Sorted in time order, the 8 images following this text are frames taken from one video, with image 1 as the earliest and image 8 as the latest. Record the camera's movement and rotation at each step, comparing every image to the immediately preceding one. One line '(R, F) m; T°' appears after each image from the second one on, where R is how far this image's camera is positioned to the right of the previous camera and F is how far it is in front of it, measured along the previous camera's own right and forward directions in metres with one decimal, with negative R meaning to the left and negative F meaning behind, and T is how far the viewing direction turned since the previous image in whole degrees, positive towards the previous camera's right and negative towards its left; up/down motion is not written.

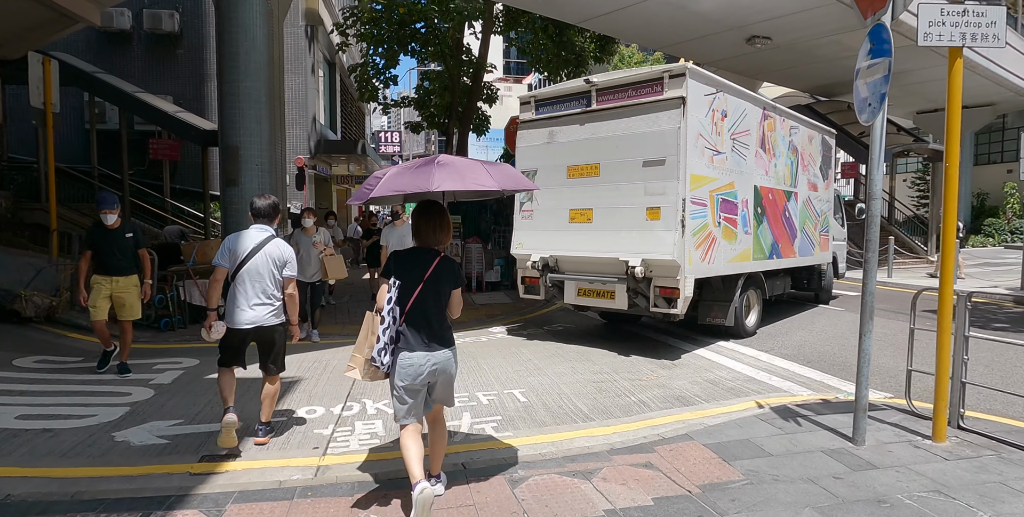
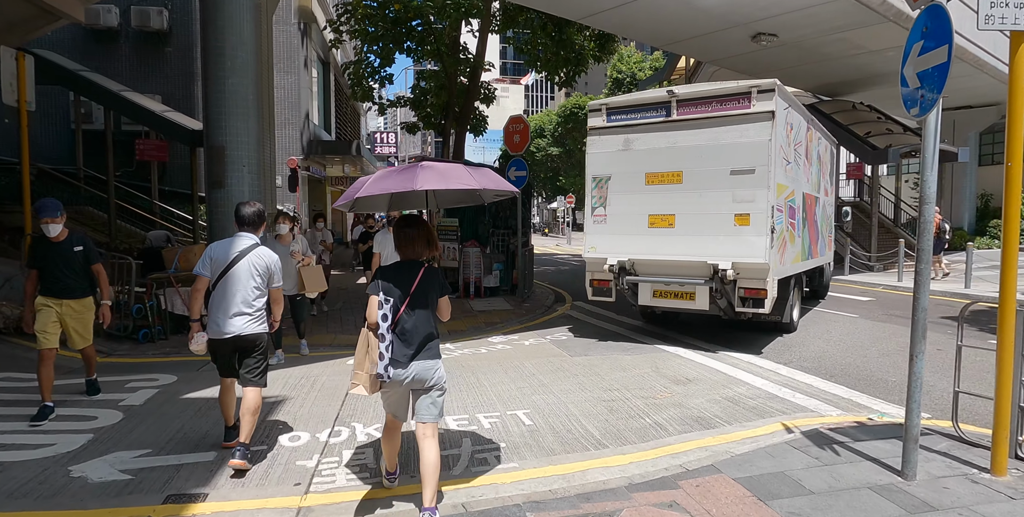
(-0.1, +0.5) m; 0°
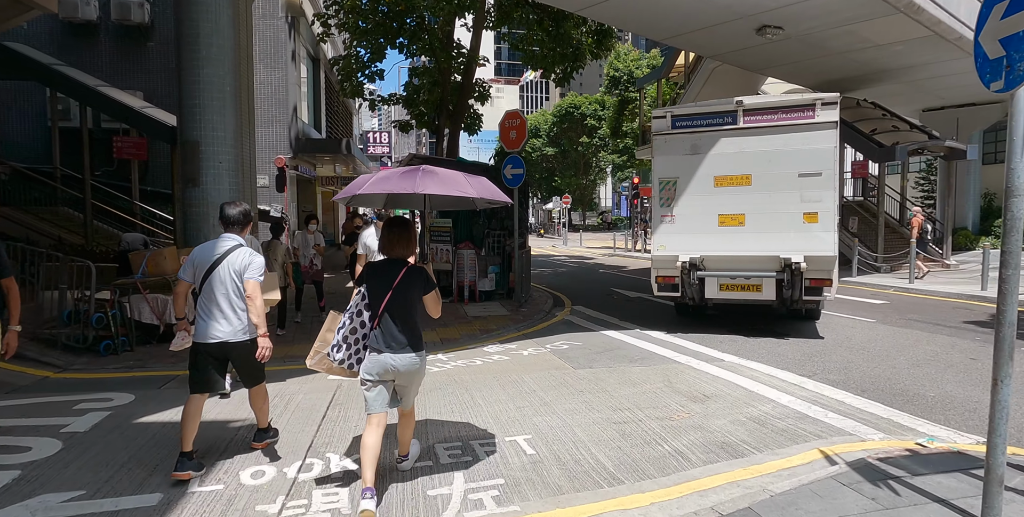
(0.0, +0.6) m; 0°
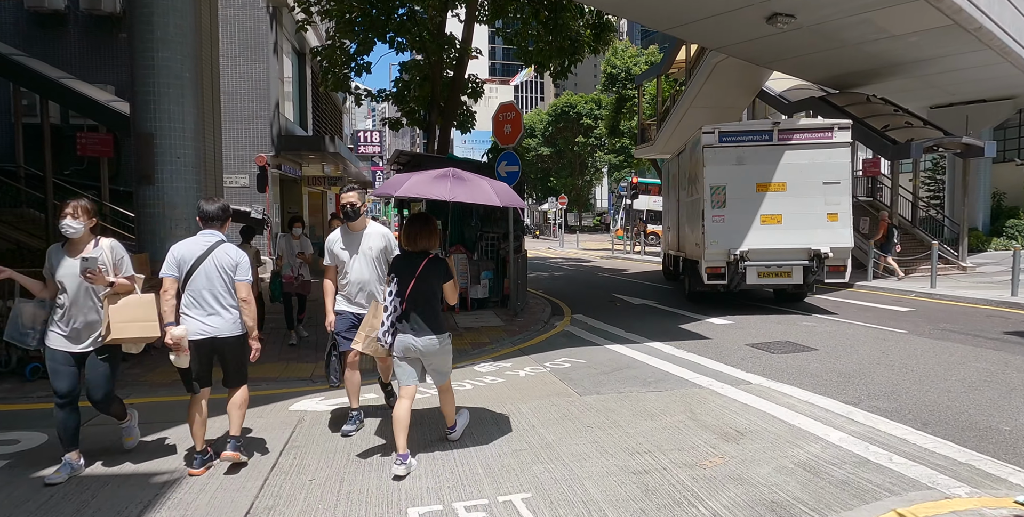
(0.0, +0.9) m; 0°
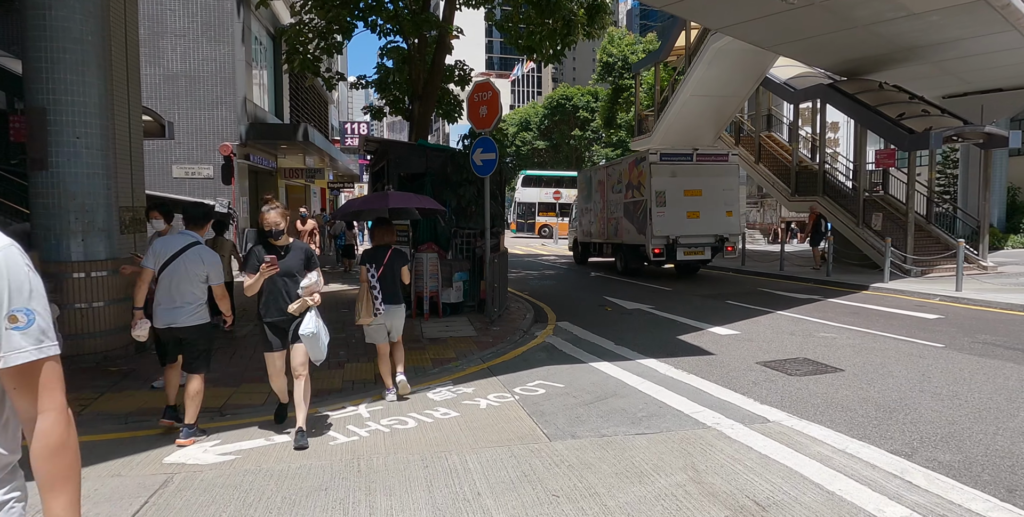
(+0.3, +1.3) m; 0°
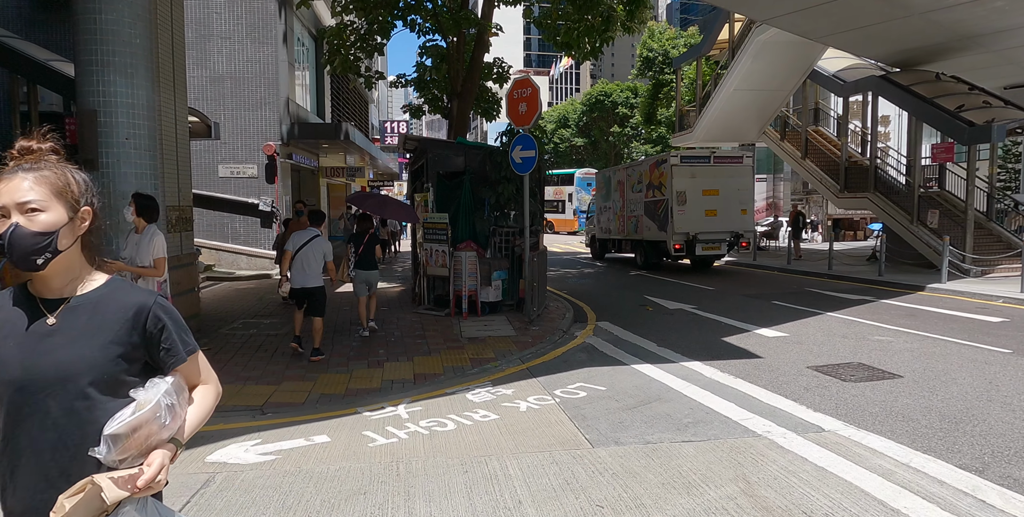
(0.0, +0.1) m; -3°
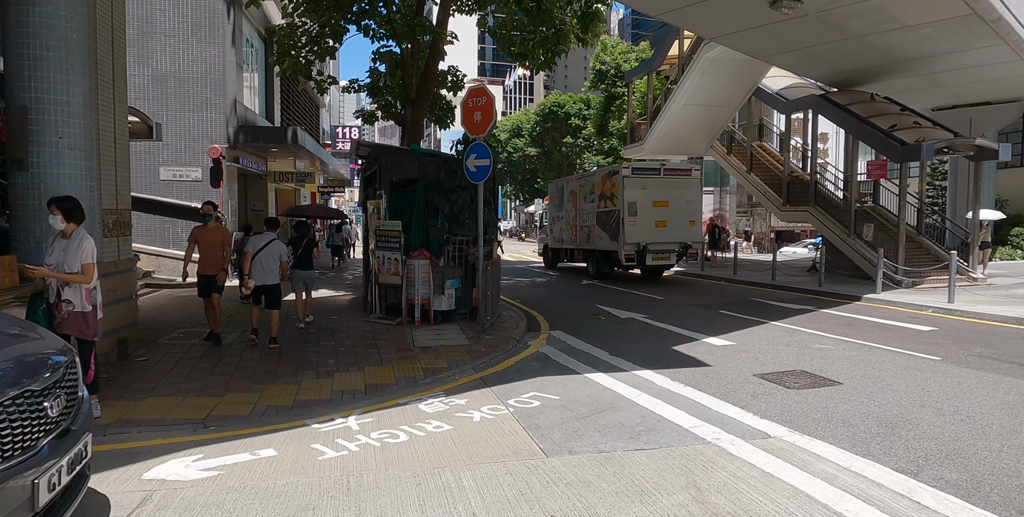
(0.0, 0.0) m; +4°
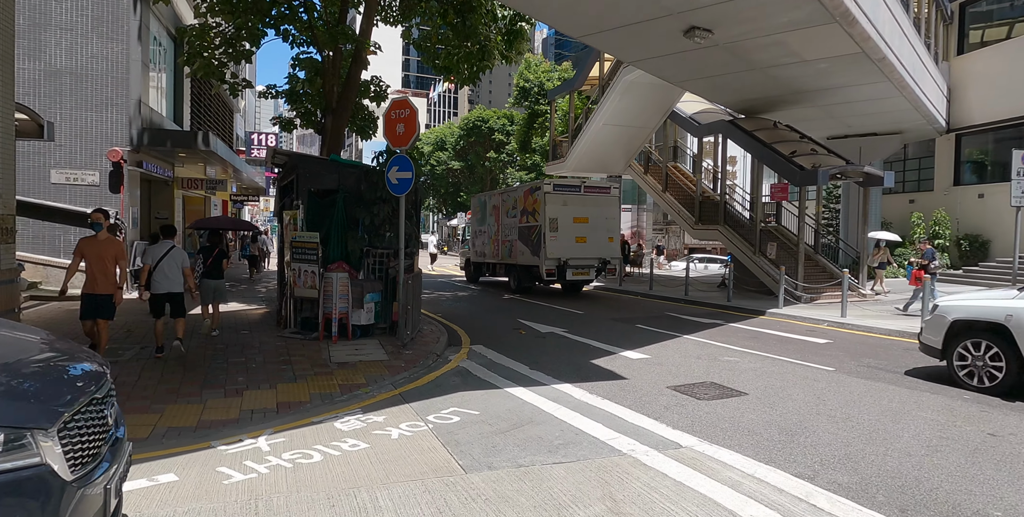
(0.0, 0.0) m; +7°
